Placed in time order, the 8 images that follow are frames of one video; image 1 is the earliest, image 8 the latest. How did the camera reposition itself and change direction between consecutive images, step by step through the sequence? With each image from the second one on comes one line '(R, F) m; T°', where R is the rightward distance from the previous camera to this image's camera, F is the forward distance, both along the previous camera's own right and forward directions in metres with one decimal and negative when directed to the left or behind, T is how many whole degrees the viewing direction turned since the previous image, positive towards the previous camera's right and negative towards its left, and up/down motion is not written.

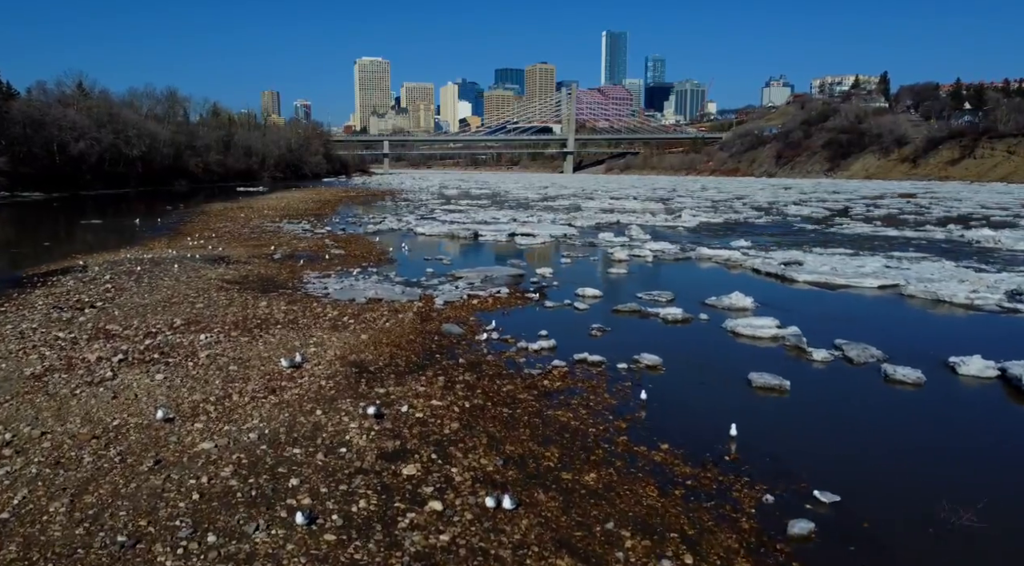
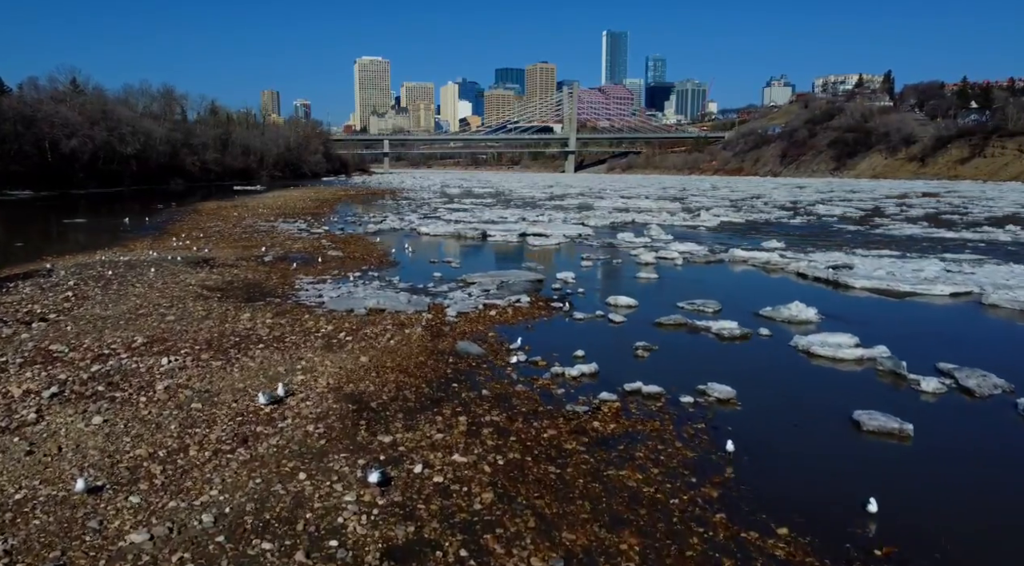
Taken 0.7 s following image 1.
(-0.4, +1.9) m; 0°
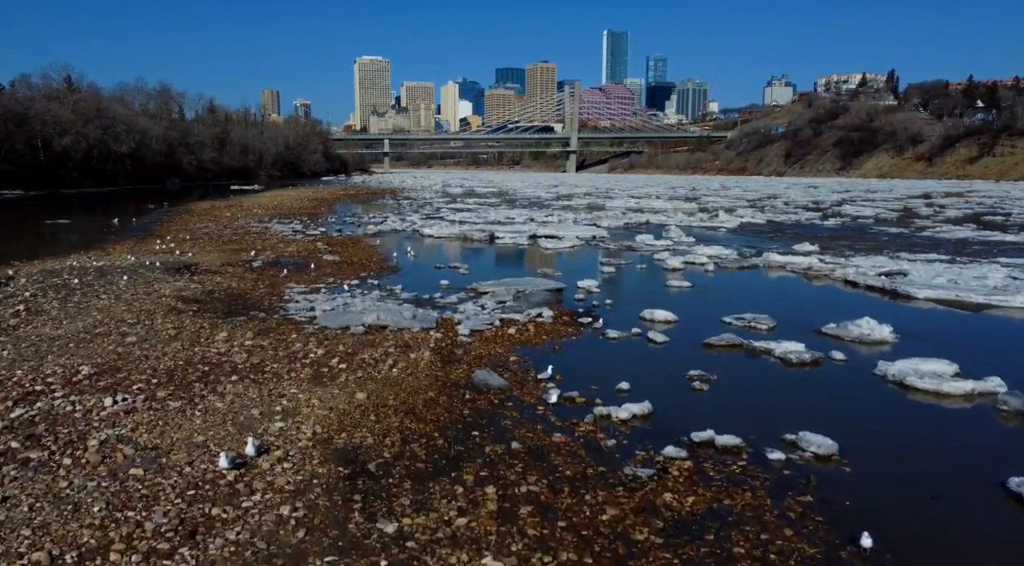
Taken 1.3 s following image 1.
(-0.3, +1.7) m; 0°
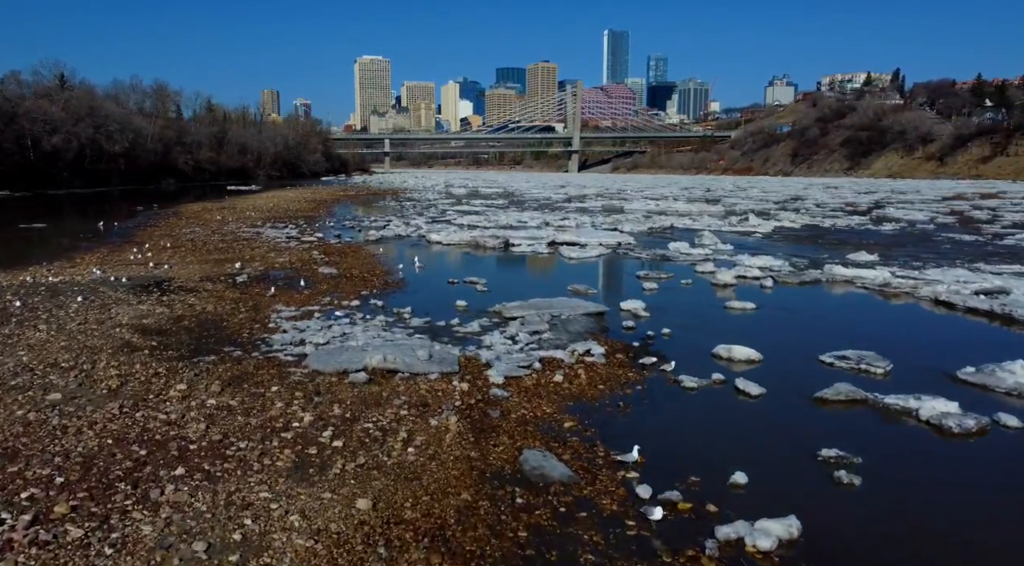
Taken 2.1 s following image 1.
(-0.5, +2.4) m; 0°
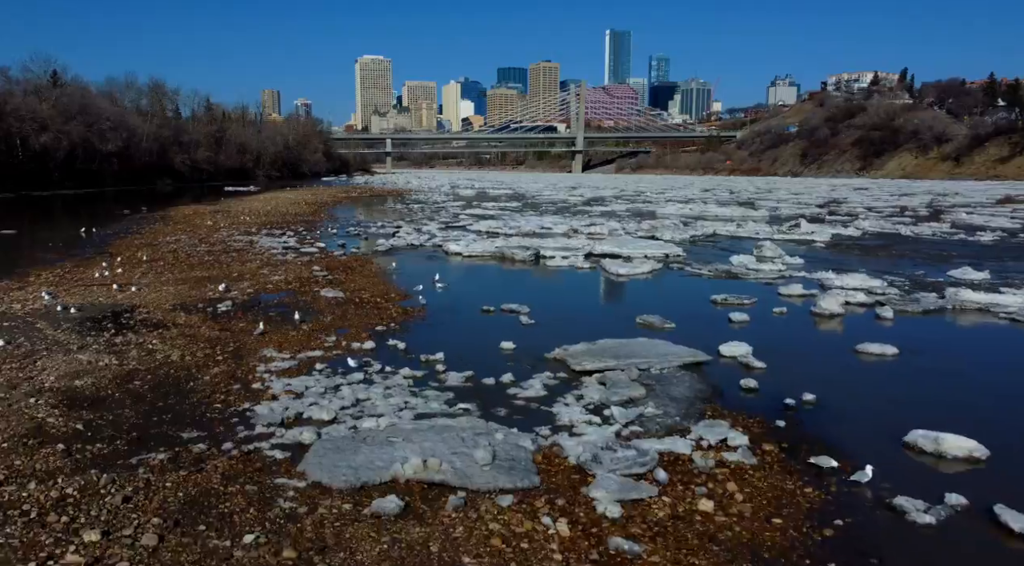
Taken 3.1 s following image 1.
(-0.9, +3.0) m; 0°
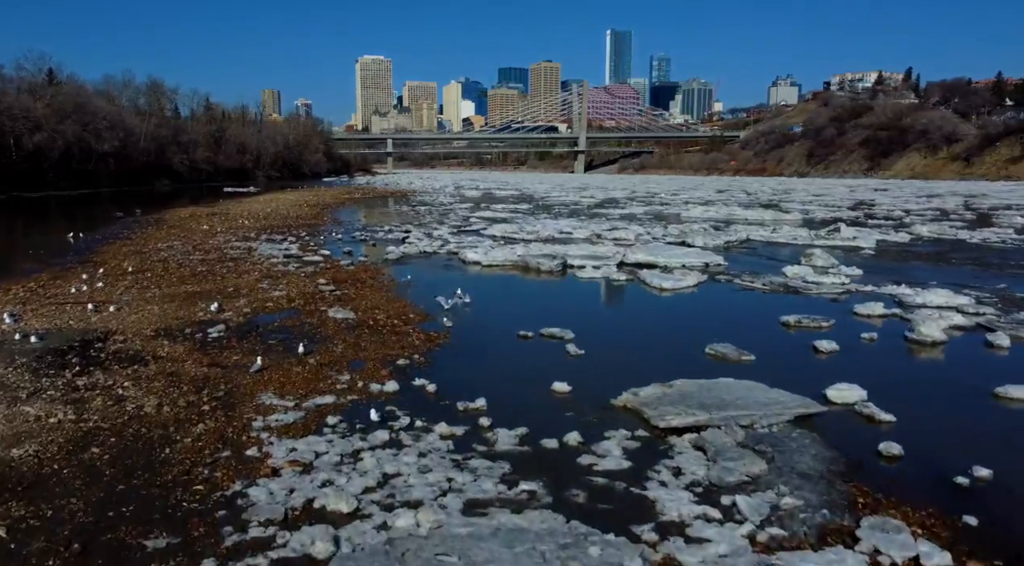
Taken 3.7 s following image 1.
(-0.6, +1.8) m; 0°
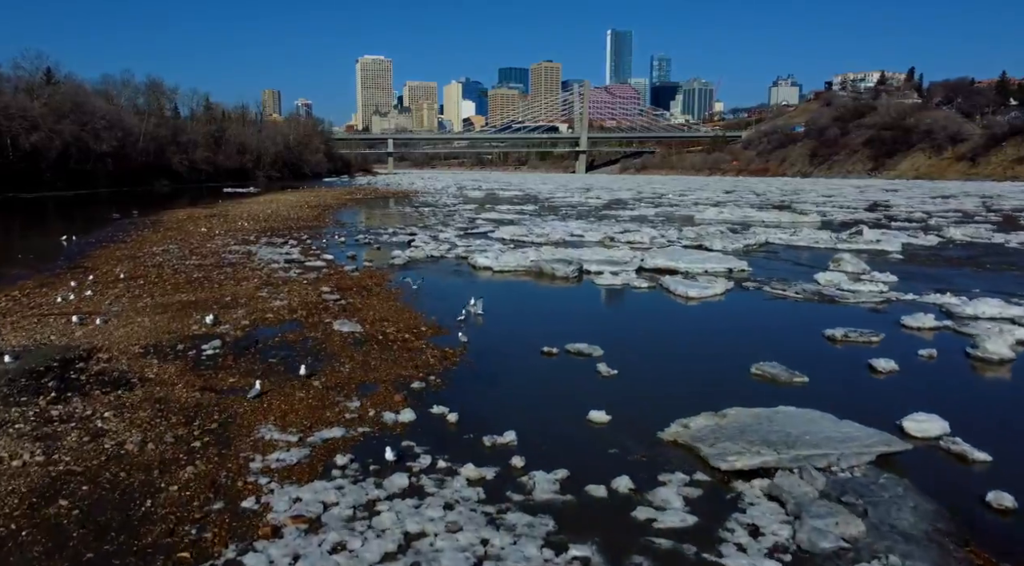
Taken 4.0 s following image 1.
(-0.3, +0.9) m; 0°
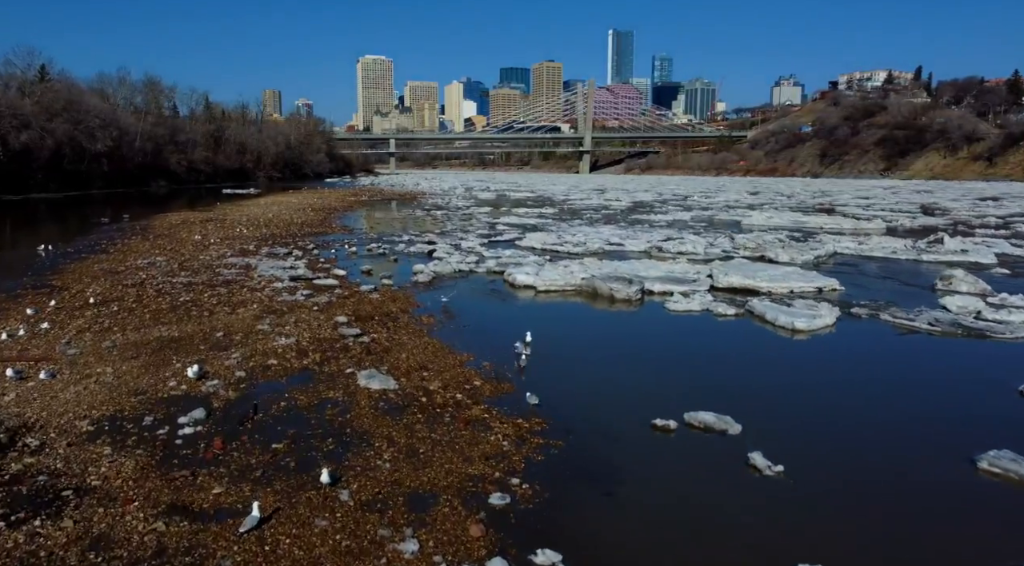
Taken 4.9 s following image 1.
(-1.0, +2.8) m; 0°
